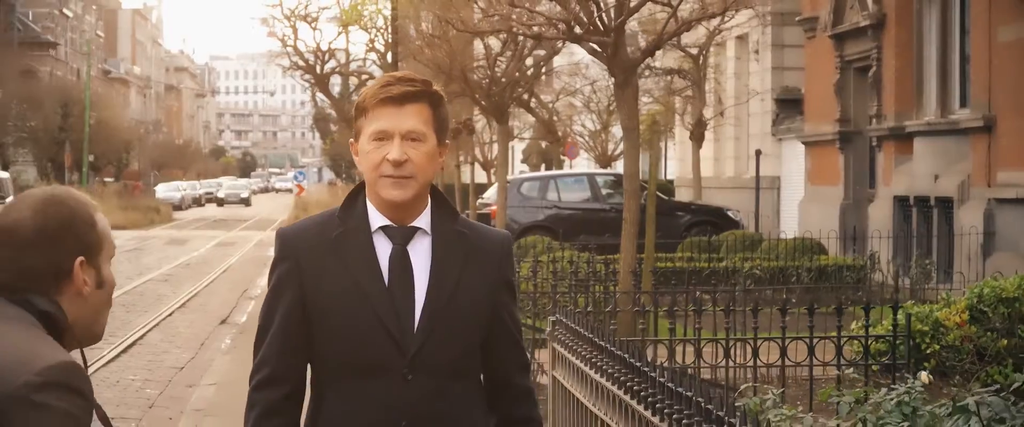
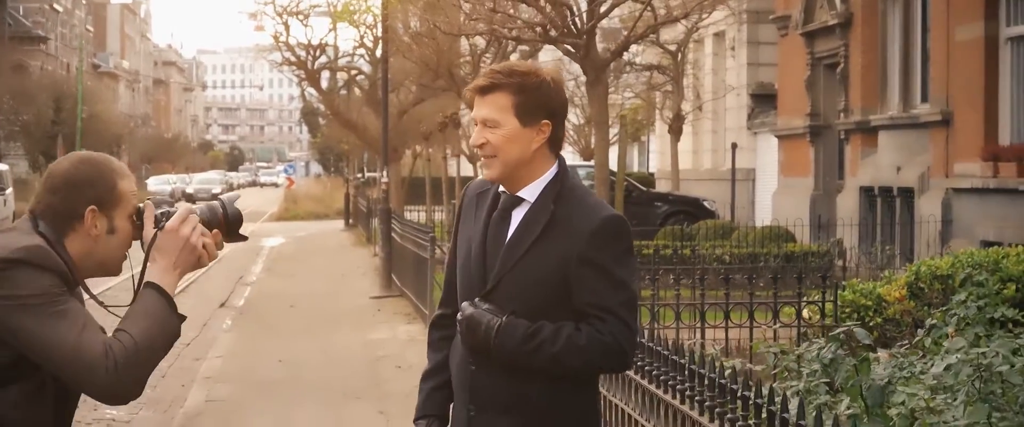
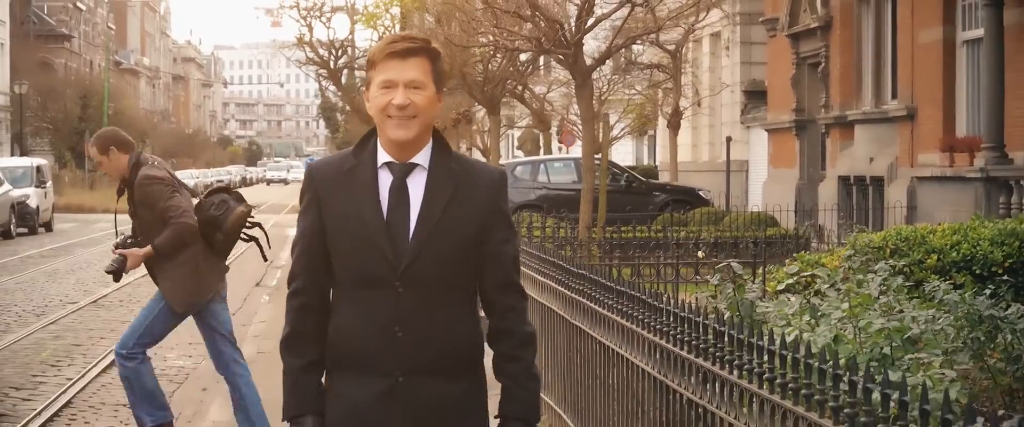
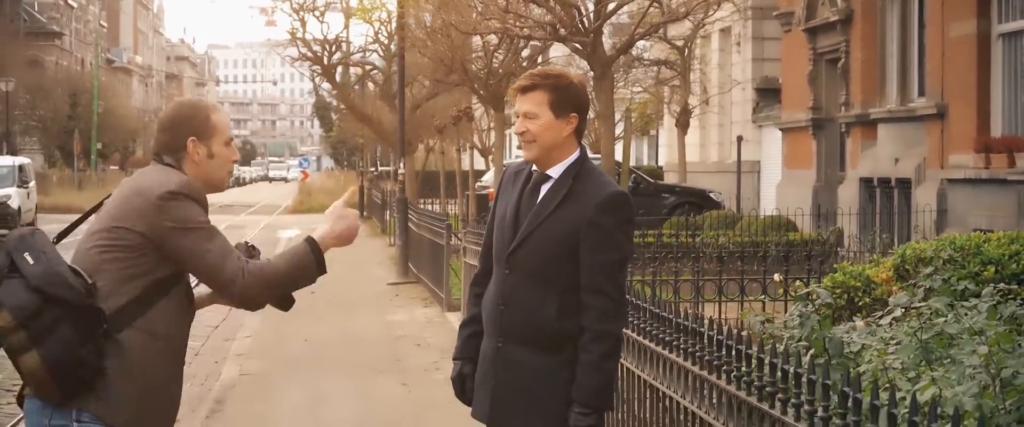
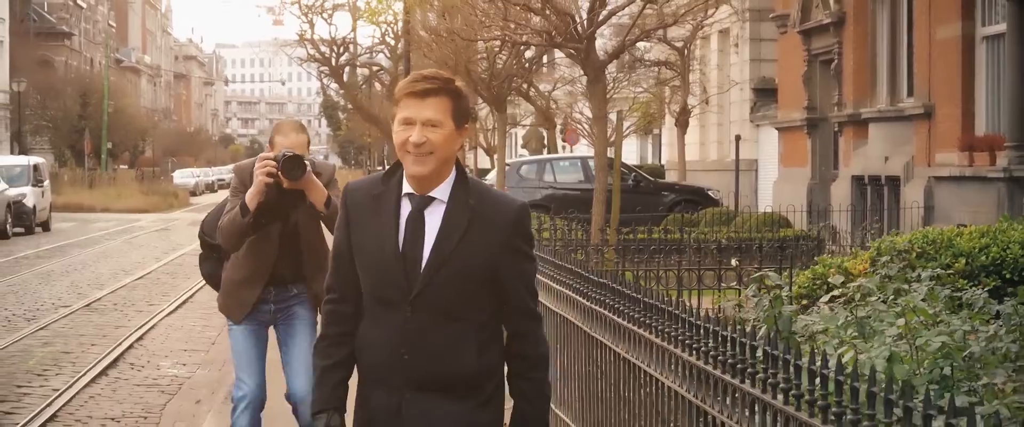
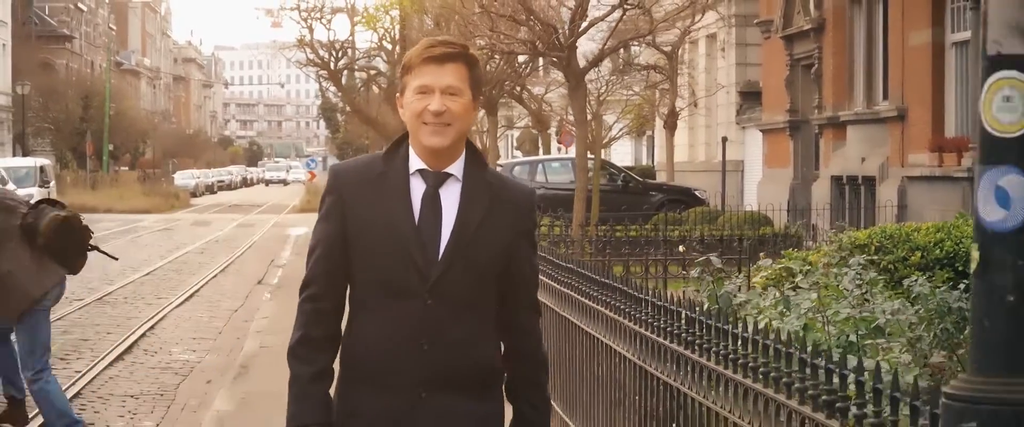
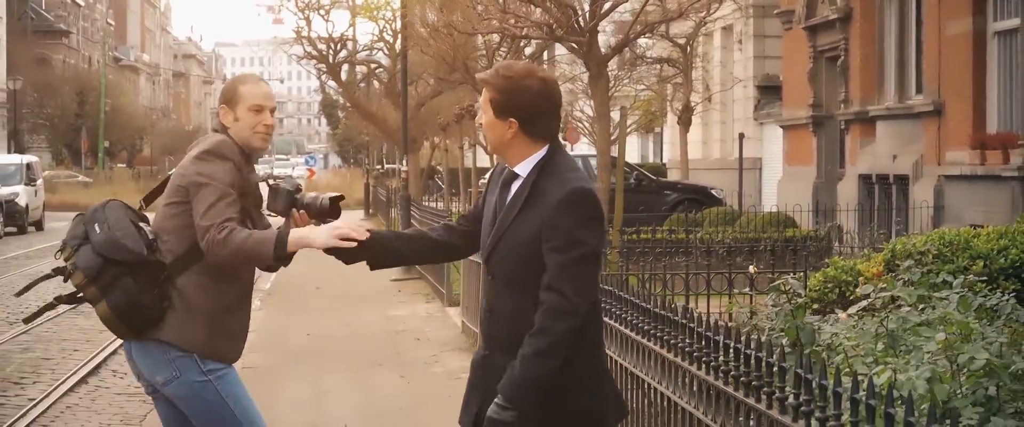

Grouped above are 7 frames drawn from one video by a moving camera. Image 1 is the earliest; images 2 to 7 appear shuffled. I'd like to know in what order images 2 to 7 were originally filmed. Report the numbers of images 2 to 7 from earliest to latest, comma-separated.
2, 4, 7, 5, 3, 6
